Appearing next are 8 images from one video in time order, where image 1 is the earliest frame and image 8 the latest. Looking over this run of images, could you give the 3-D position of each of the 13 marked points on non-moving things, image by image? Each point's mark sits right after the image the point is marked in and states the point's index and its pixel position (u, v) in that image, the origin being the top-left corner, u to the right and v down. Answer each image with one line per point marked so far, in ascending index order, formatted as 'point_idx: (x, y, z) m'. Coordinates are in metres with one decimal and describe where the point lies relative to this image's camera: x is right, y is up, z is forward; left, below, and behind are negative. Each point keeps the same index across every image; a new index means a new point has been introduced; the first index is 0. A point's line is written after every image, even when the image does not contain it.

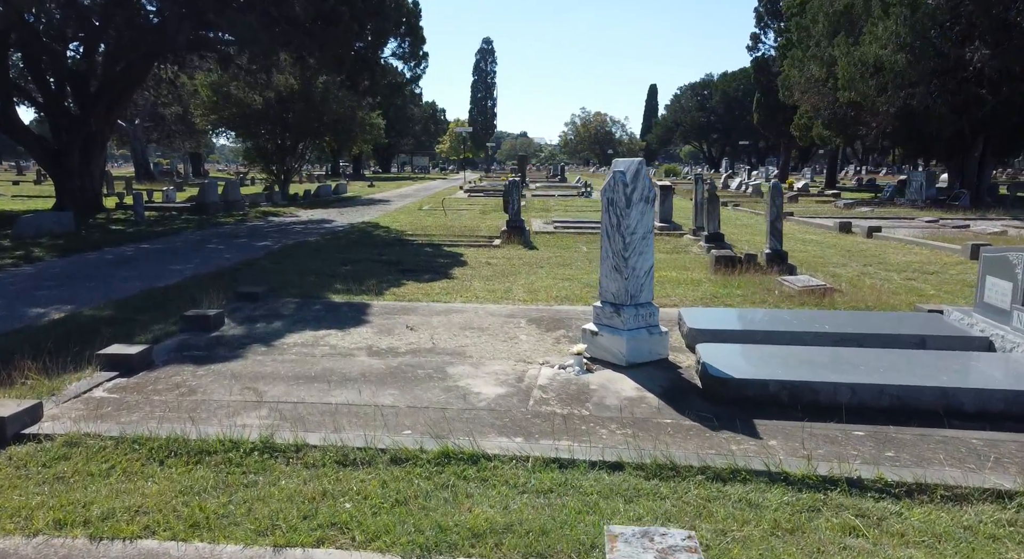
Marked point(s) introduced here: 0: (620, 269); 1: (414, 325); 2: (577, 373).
0: (+0.8, +0.1, +6.0) m
1: (-0.9, -0.4, +7.6) m
2: (+0.5, -0.7, +5.7) m
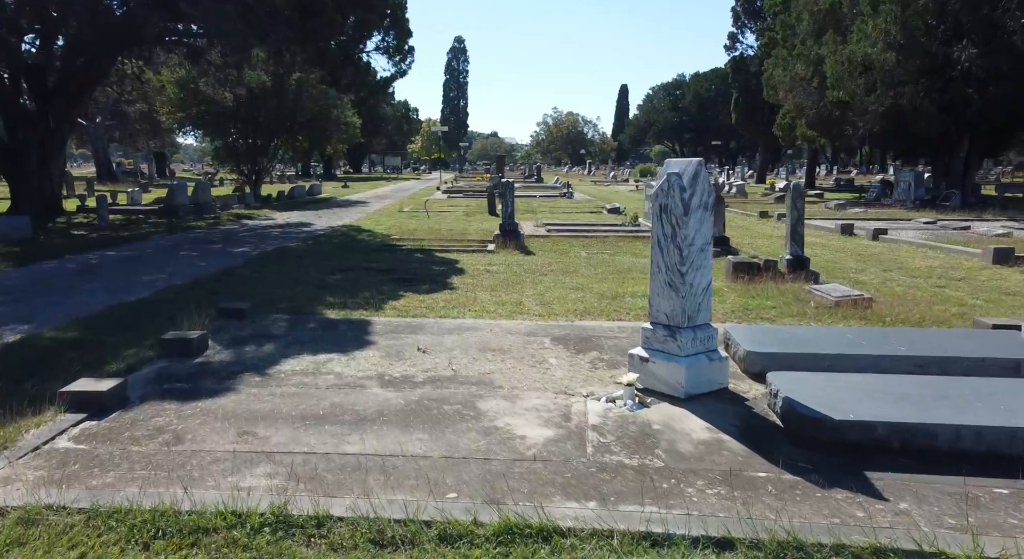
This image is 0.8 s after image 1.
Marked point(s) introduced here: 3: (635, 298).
0: (+1.1, 0.0, +5.2) m
1: (-0.7, -0.6, +6.7) m
2: (+0.7, -0.8, +4.9) m
3: (+1.4, -0.2, +9.3) m
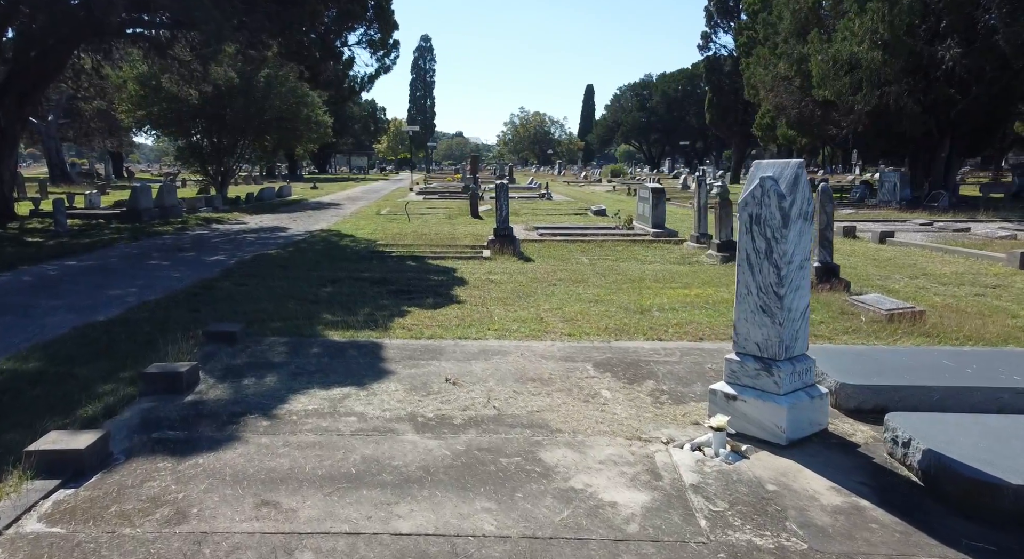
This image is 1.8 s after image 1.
0: (+1.4, -0.2, +4.4) m
1: (-0.4, -0.7, +5.8) m
2: (+1.1, -0.9, +4.1) m
3: (+1.6, -0.3, +8.5) m
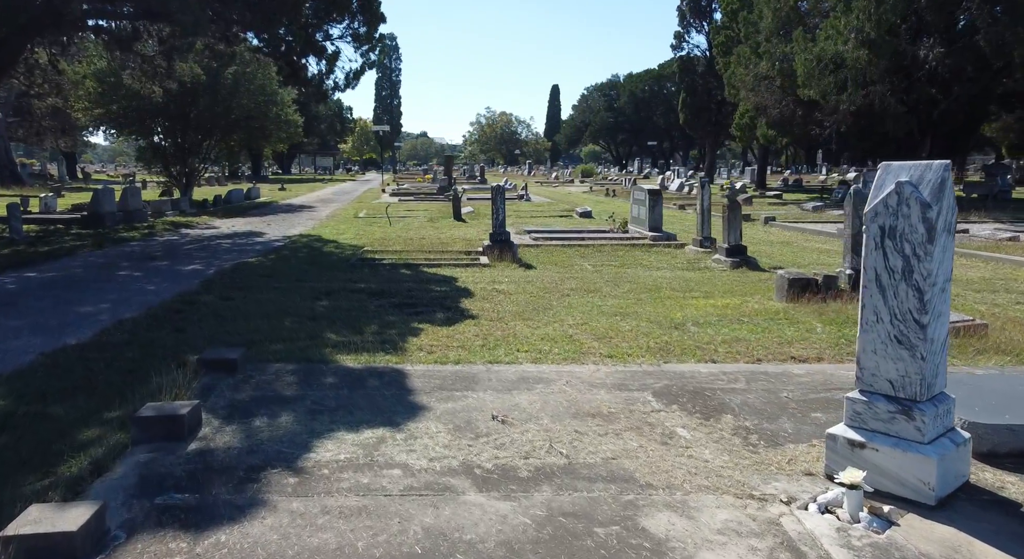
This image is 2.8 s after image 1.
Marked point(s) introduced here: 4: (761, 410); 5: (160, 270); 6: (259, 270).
0: (+1.8, -0.3, +3.7) m
1: (-0.1, -0.9, +5.0) m
2: (+1.6, -1.1, +3.4) m
3: (+1.8, -0.5, +7.8) m
4: (+1.6, -0.8, +5.0) m
5: (-5.4, +0.1, +12.2) m
6: (-3.8, +0.1, +12.1) m
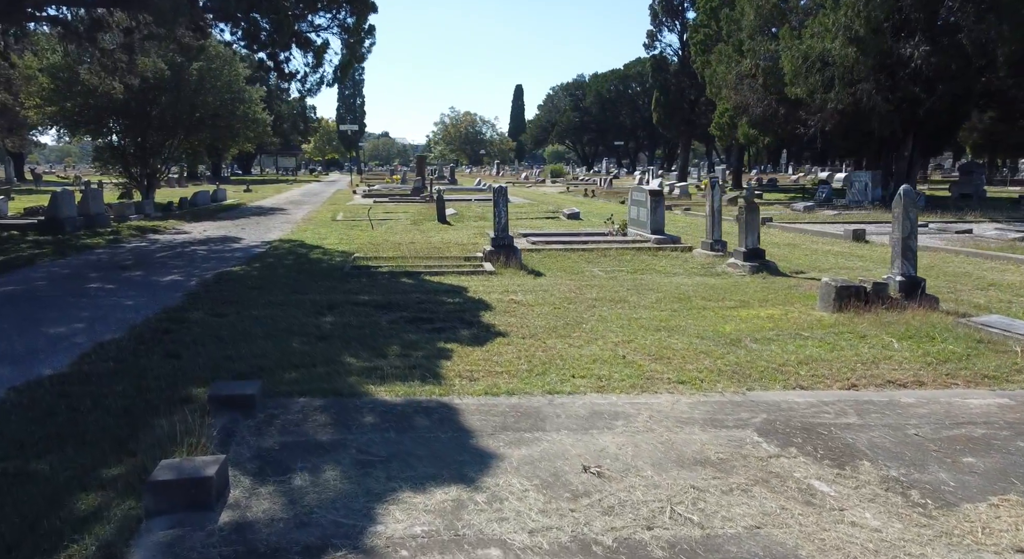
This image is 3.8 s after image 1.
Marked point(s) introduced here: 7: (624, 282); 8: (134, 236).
0: (+2.4, -0.4, +2.9) m
1: (+0.4, -1.0, +4.2) m
2: (+2.1, -1.2, +2.6) m
3: (+2.2, -0.6, +7.0) m
4: (+2.1, -0.9, +4.2) m
5: (-5.3, 0.0, +11.1) m
6: (-3.7, 0.0, +11.0) m
7: (+1.6, 0.0, +11.2) m
8: (-8.4, +1.0, +17.6) m
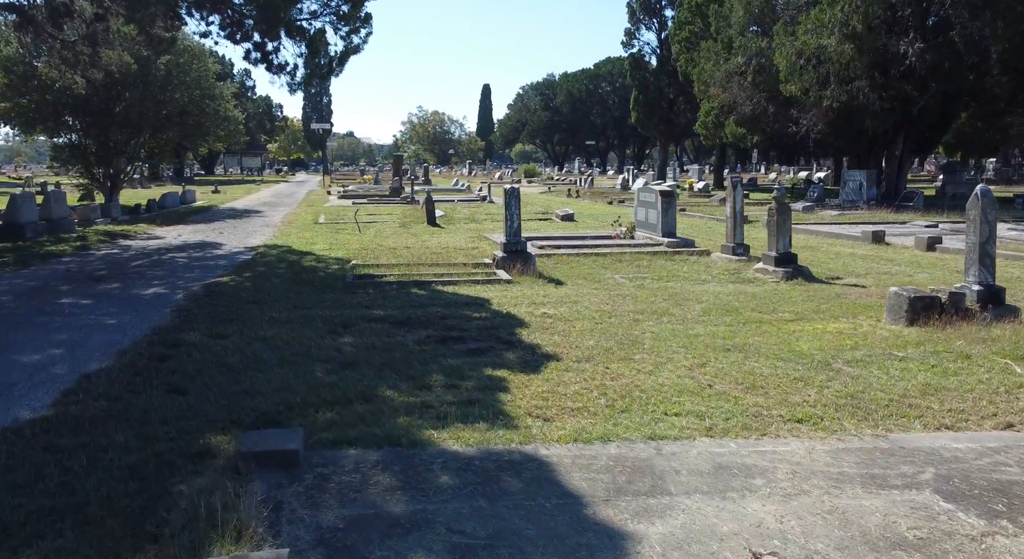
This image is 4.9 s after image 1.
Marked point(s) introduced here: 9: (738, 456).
0: (+3.0, -0.5, +2.1) m
1: (+1.0, -1.1, +3.3) m
2: (+2.8, -1.3, +1.8) m
3: (+2.7, -0.7, +6.2) m
4: (+2.7, -1.0, +3.4) m
5: (-5.0, -0.2, +9.9) m
6: (-3.4, -0.2, +9.9) m
7: (+1.9, -0.1, +10.4) m
8: (-8.4, +0.8, +16.3) m
9: (+1.2, -0.9, +4.2) m
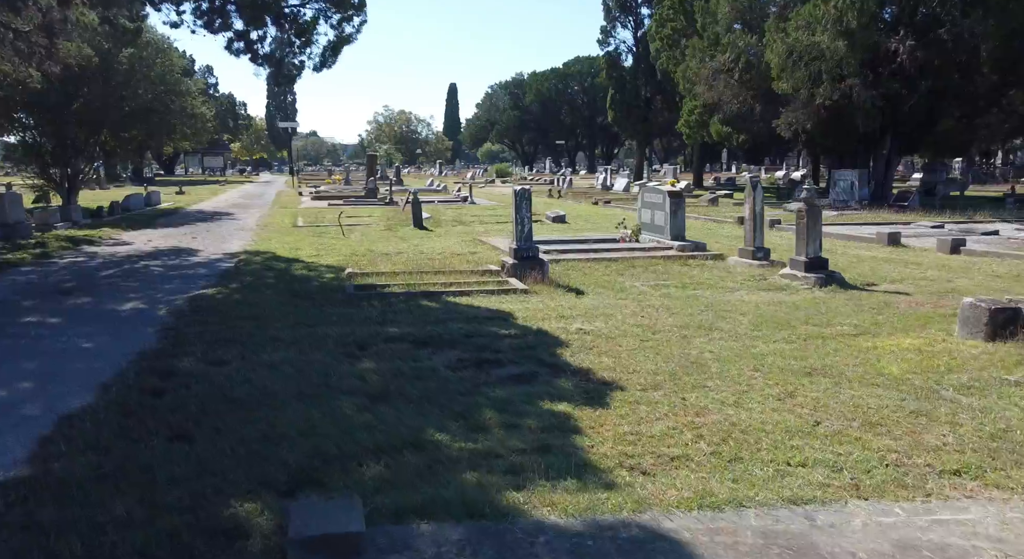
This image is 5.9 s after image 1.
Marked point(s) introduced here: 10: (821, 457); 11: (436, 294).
0: (+3.6, -0.6, +1.3) m
1: (+1.6, -1.2, +2.4) m
2: (+3.4, -1.4, +1.0) m
3: (+3.1, -0.8, +5.4) m
4: (+3.2, -1.1, +2.6) m
5: (-4.7, -0.4, +8.8) m
6: (-3.1, -0.3, +8.9) m
7: (+2.1, -0.3, +9.5) m
8: (-8.4, +0.6, +15.0) m
9: (+1.7, -1.0, +3.4) m
10: (+1.6, -1.0, +4.3) m
11: (-0.9, -0.2, +9.7) m
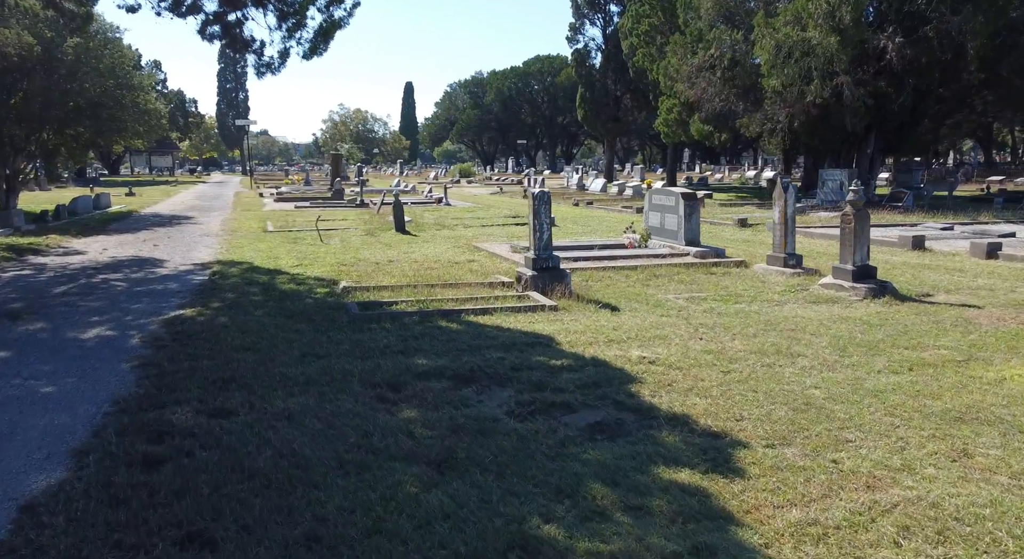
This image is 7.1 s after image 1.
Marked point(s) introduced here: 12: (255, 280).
0: (+4.5, -0.8, +0.3) m
1: (+2.4, -1.4, +1.3) m
2: (+4.3, -1.5, 0.0) m
3: (+3.7, -0.9, +4.4) m
4: (+4.0, -1.3, +1.6) m
5: (-4.3, -0.6, +7.3) m
6: (-2.7, -0.5, +7.4) m
7: (+2.4, -0.4, +8.4) m
8: (-8.4, +0.4, +13.2) m
9: (+2.4, -1.2, +2.3) m
10: (+2.3, -1.1, +3.1) m
11: (-0.6, -0.4, +8.4) m
12: (-3.5, 0.0, +10.7) m
